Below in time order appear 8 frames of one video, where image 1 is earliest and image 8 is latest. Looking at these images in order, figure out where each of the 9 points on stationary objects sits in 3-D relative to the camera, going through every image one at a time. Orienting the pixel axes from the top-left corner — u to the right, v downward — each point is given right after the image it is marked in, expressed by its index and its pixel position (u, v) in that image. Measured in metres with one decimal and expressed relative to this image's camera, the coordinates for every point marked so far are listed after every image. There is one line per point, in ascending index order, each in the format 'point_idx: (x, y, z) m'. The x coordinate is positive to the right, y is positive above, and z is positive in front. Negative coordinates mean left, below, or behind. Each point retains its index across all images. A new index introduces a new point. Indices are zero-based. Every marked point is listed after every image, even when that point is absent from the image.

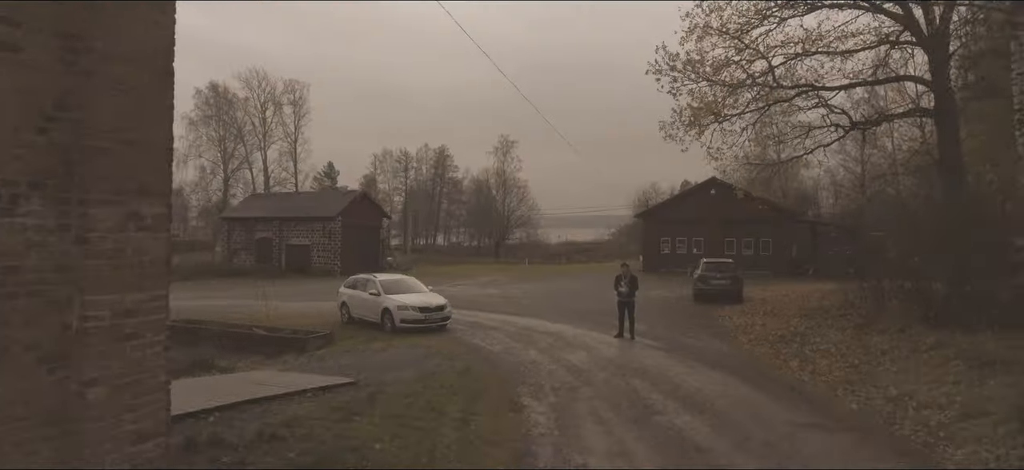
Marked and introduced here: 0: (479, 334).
0: (-0.8, -2.3, +14.4) m
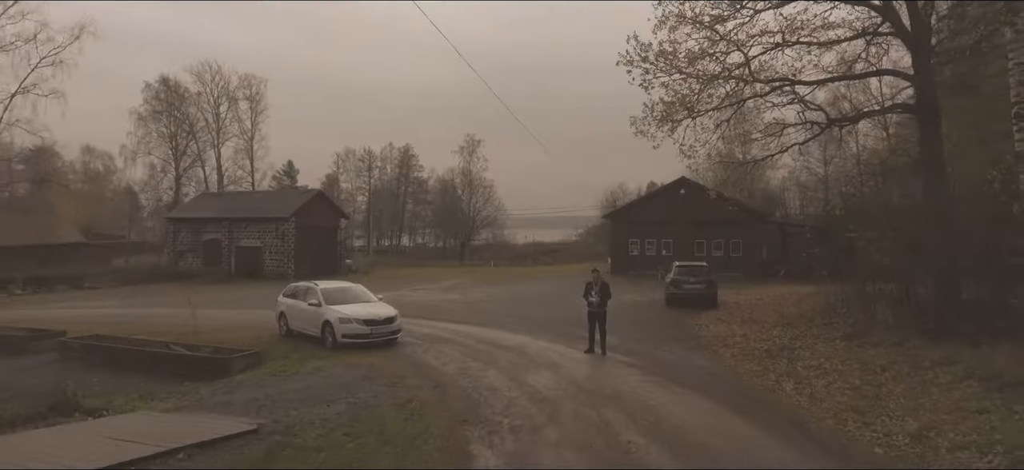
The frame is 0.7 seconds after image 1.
0: (-1.6, -2.4, +12.8) m
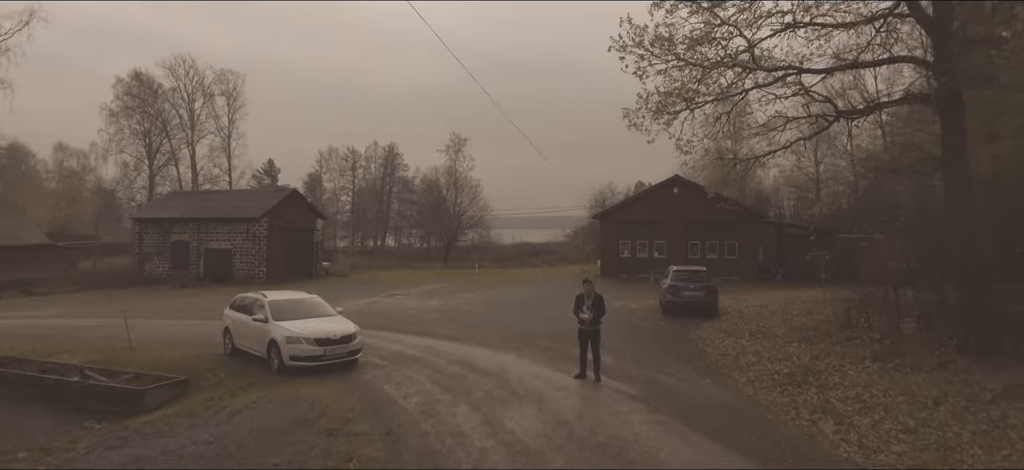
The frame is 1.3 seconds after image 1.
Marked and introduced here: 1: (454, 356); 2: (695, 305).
0: (-2.0, -2.4, +10.9) m
1: (-1.1, -2.4, +12.3) m
2: (+5.5, -2.1, +18.5) m
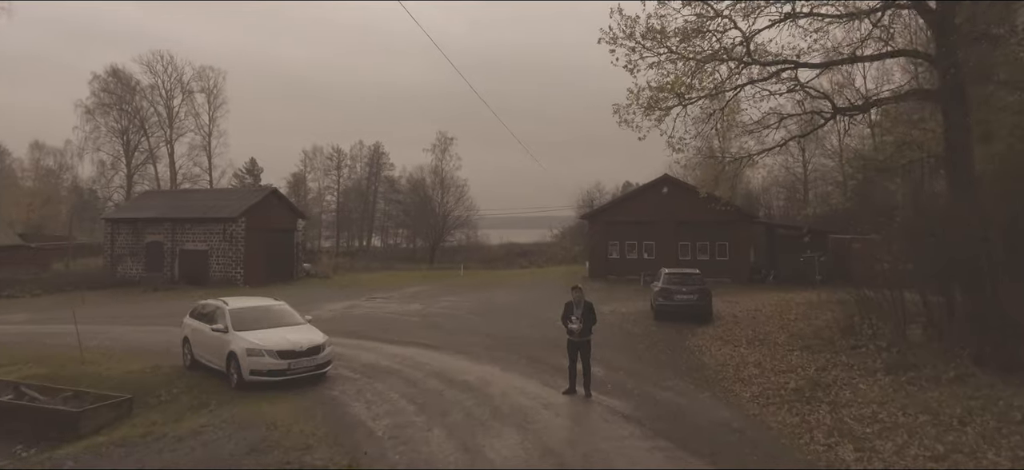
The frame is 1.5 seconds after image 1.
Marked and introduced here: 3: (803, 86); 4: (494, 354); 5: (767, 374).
0: (-2.3, -2.5, +10.0) m
1: (-1.4, -2.4, +11.4) m
2: (+5.0, -2.1, +17.7) m
3: (+9.1, +4.6, +19.4) m
4: (-0.4, -2.5, +12.8) m
5: (+4.2, -2.3, +10.3) m
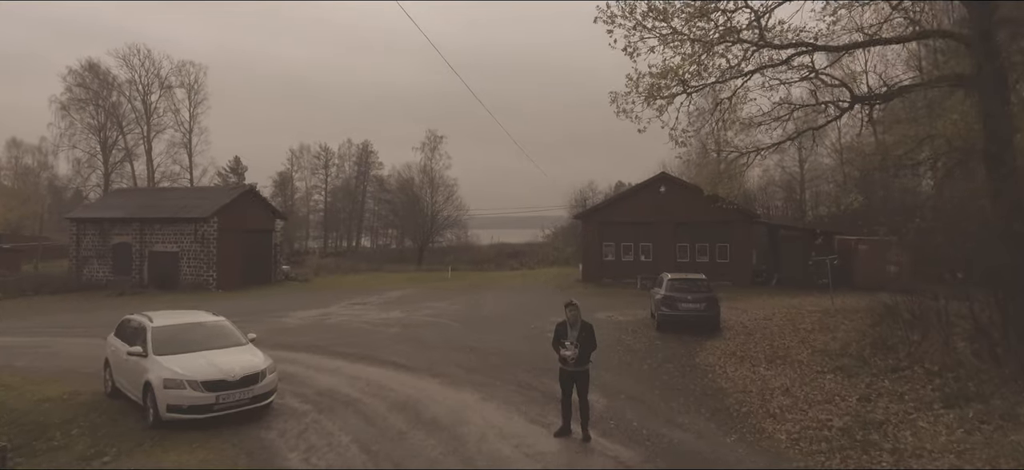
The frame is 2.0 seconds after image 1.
0: (-2.6, -2.5, +8.1) m
1: (-1.7, -2.5, +9.5) m
2: (+4.7, -2.2, +15.9) m
3: (+8.7, +4.6, +17.7) m
4: (-0.7, -2.5, +10.9) m
5: (+4.0, -2.4, +8.6) m
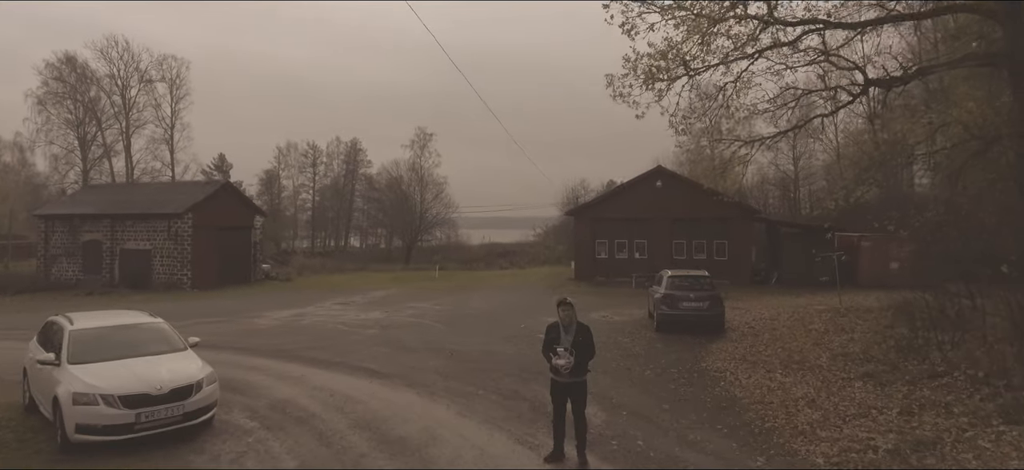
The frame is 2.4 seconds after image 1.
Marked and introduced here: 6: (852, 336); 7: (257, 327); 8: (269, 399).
0: (-2.8, -2.3, +6.8) m
1: (-1.9, -2.3, +8.2) m
2: (+4.4, -2.0, +14.6) m
3: (+8.4, +4.8, +16.5) m
4: (-0.9, -2.3, +9.6) m
5: (+3.8, -2.2, +7.3) m
6: (+7.1, -2.1, +13.0) m
7: (-7.1, -2.6, +17.4) m
8: (-3.5, -2.4, +8.9) m
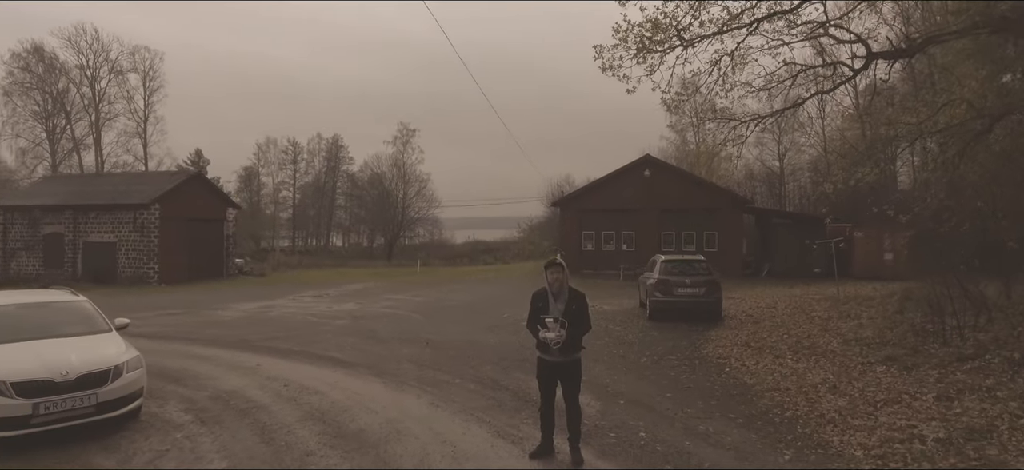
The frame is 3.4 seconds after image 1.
0: (-2.9, -1.9, +5.6) m
1: (-2.2, -1.9, +7.0) m
2: (+4.0, -1.6, +13.7) m
3: (+7.9, +5.2, +15.6) m
4: (-1.2, -1.9, +8.5) m
5: (+3.6, -1.8, +6.3) m
6: (+6.8, -1.7, +12.1) m
7: (-7.6, -2.2, +16.1) m
8: (-3.7, -1.9, +7.7) m
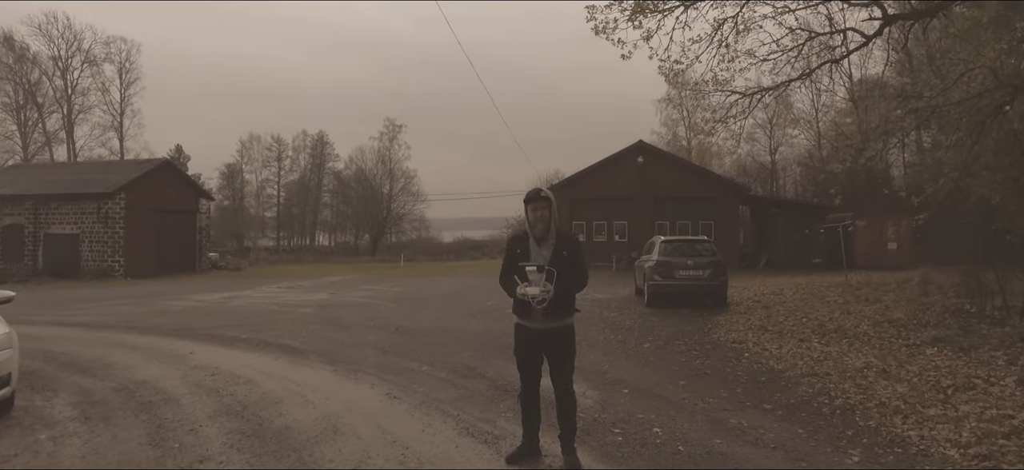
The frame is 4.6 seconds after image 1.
0: (-3.1, -1.4, +4.2) m
1: (-2.4, -1.4, +5.6) m
2: (+3.7, -1.1, +12.3) m
3: (+7.6, +5.7, +14.3) m
4: (-1.4, -1.5, +7.1) m
5: (+3.4, -1.3, +5.0) m
6: (+6.5, -1.2, +10.8) m
7: (-8.0, -1.7, +14.6) m
8: (-3.9, -1.5, +6.3) m
